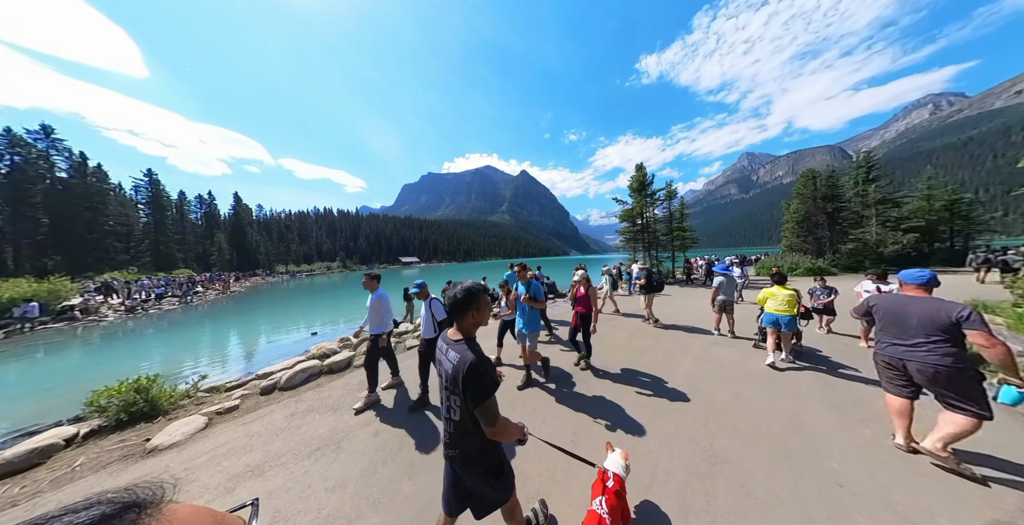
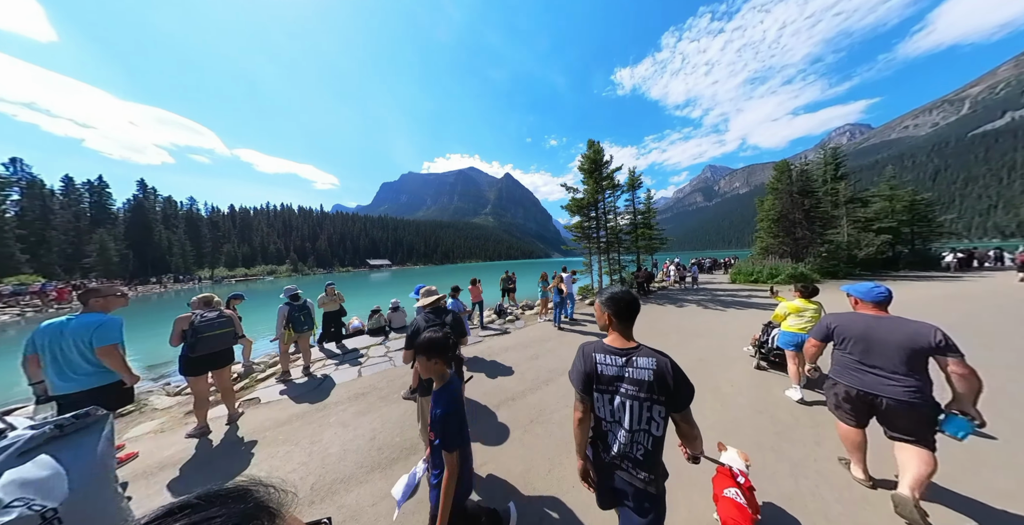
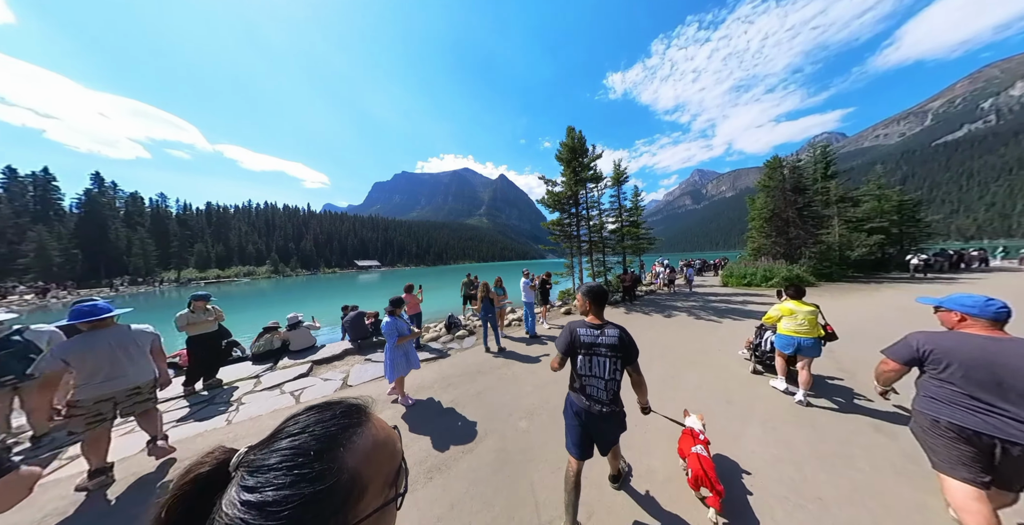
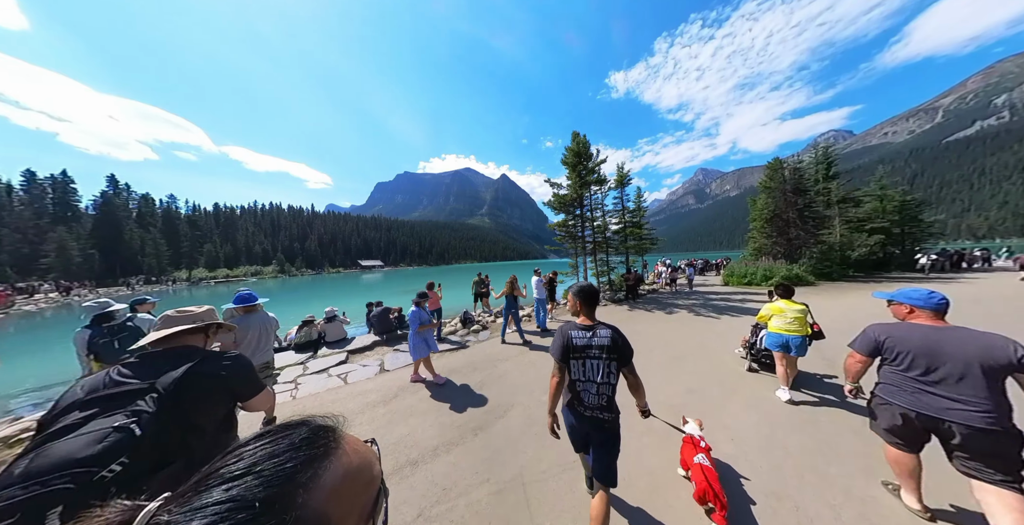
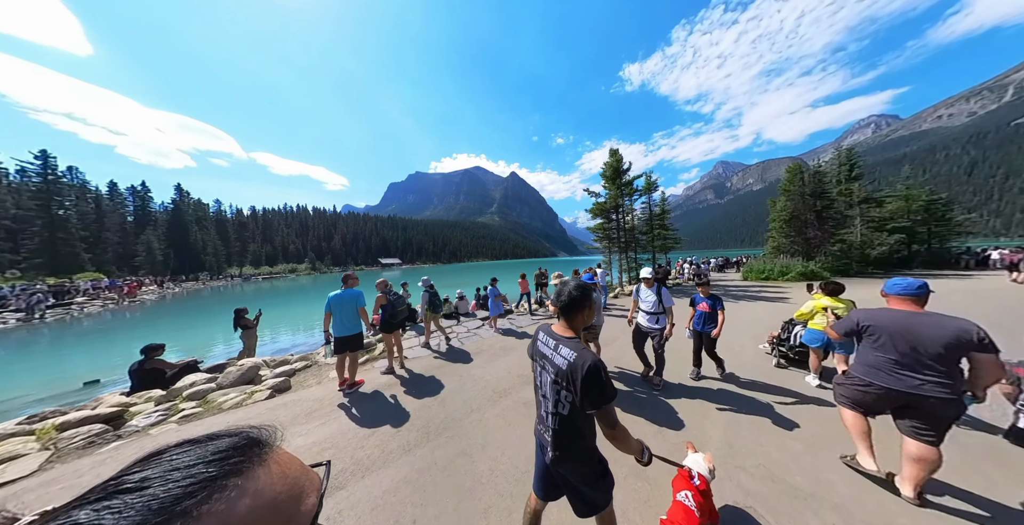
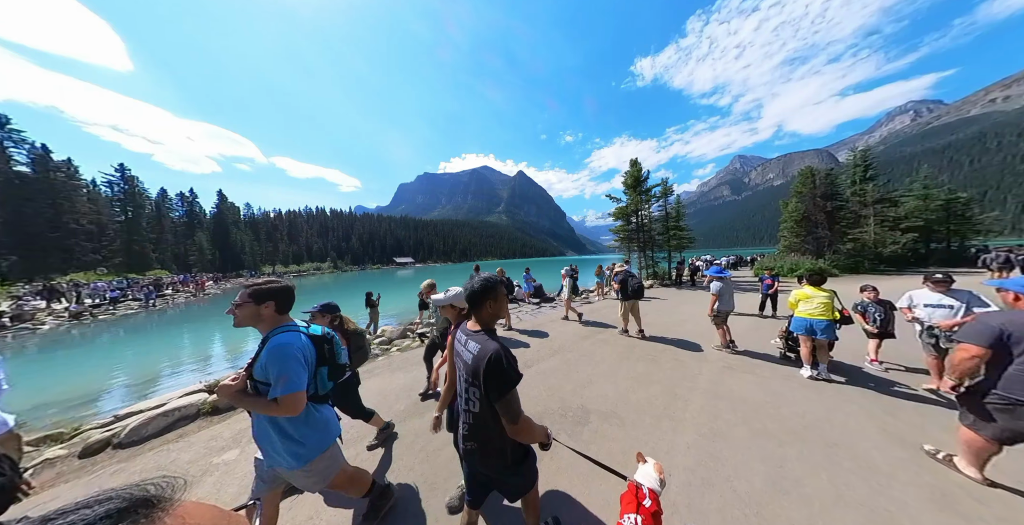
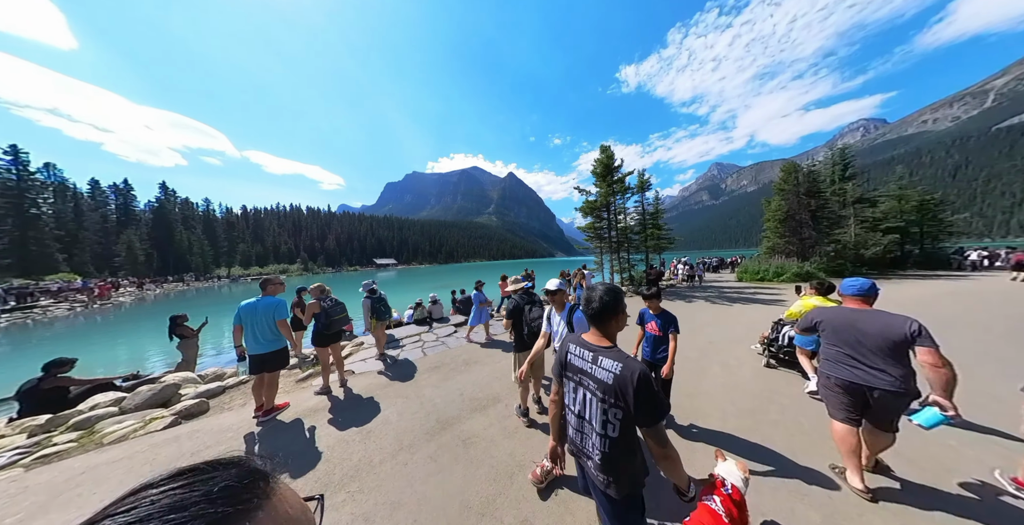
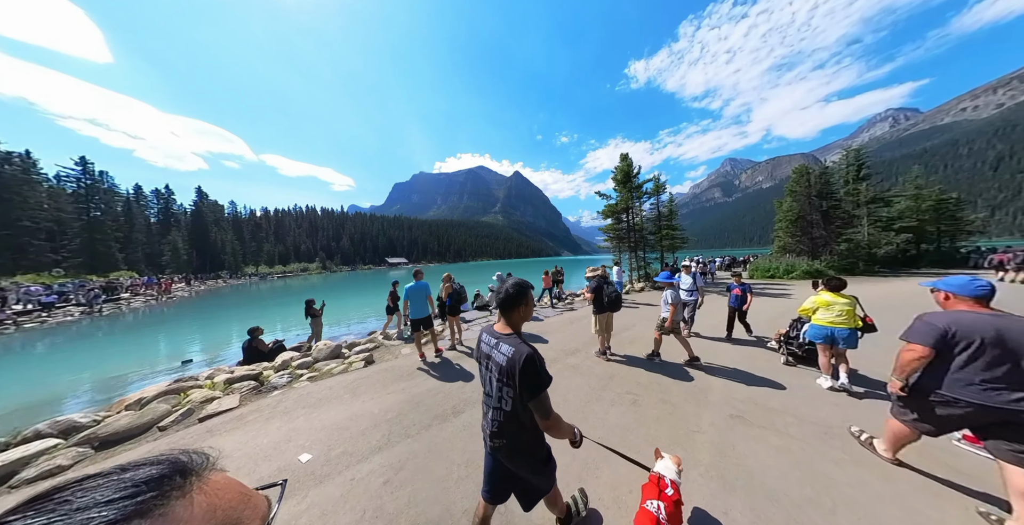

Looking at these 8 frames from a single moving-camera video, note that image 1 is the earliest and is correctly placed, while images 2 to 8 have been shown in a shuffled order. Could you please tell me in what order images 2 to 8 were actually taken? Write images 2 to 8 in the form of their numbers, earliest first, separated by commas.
6, 8, 5, 7, 2, 4, 3
